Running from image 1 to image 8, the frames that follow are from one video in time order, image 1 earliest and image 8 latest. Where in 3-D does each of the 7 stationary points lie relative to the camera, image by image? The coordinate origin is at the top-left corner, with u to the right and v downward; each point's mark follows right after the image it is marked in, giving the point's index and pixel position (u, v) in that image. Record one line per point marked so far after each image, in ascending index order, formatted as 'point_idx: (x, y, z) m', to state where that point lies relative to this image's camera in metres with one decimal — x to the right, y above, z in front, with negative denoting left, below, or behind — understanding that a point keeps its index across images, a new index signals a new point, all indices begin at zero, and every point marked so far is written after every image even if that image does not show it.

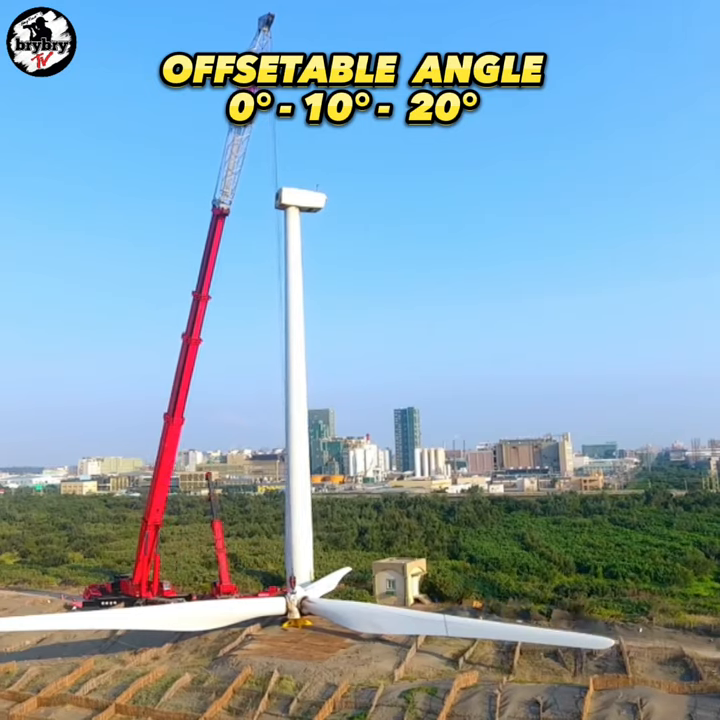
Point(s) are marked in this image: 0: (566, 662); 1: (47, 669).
0: (+4.6, -6.7, +16.3) m
1: (-7.9, -7.8, +18.7) m
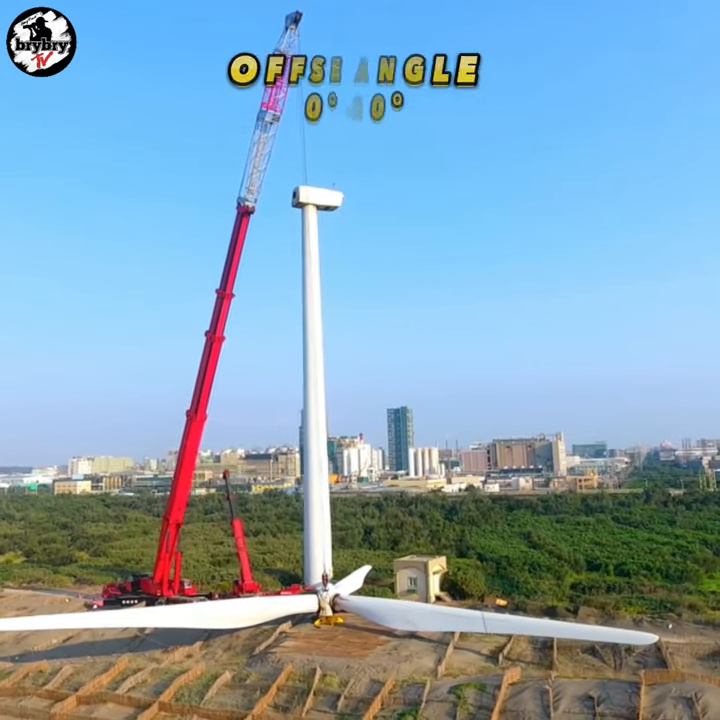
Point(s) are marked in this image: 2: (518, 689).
0: (+5.5, -6.6, +16.5) m
1: (-7.0, -7.7, +18.7) m
2: (+3.0, -6.3, +14.1) m
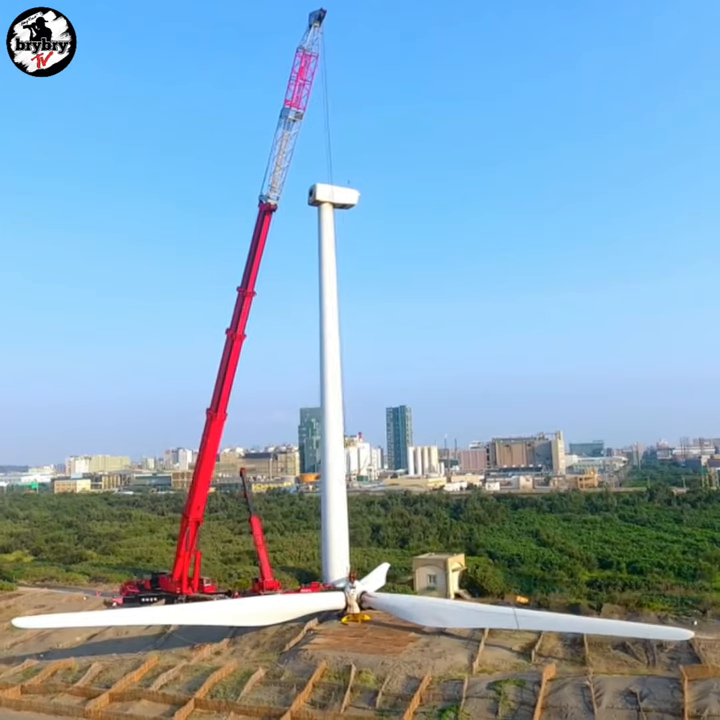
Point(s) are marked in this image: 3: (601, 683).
0: (+6.2, -6.6, +16.5) m
1: (-6.3, -7.7, +18.6) m
2: (+3.8, -6.2, +14.1) m
3: (+4.5, -6.0, +13.8) m
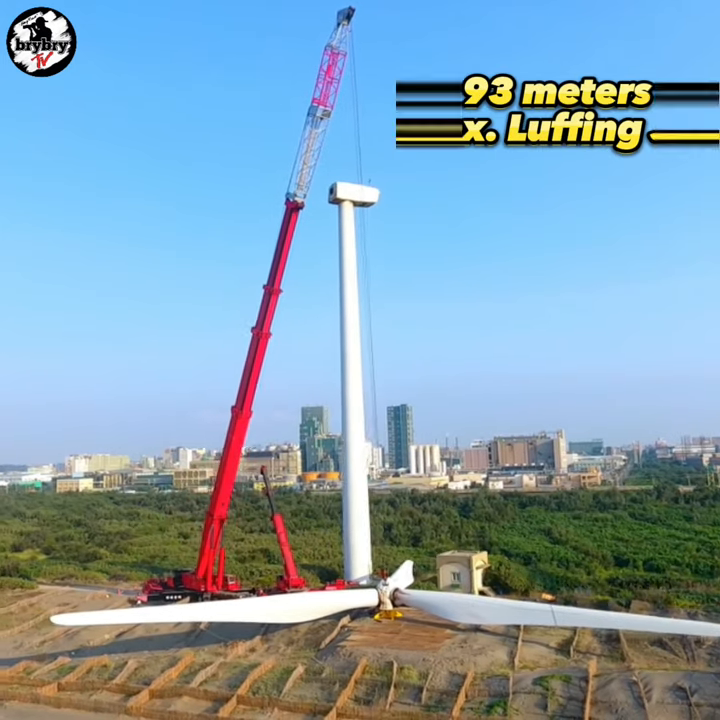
0: (+7.1, -6.5, +16.6) m
1: (-5.4, -7.6, +18.7) m
2: (+4.7, -6.1, +14.2) m
3: (+5.4, -6.0, +13.8) m
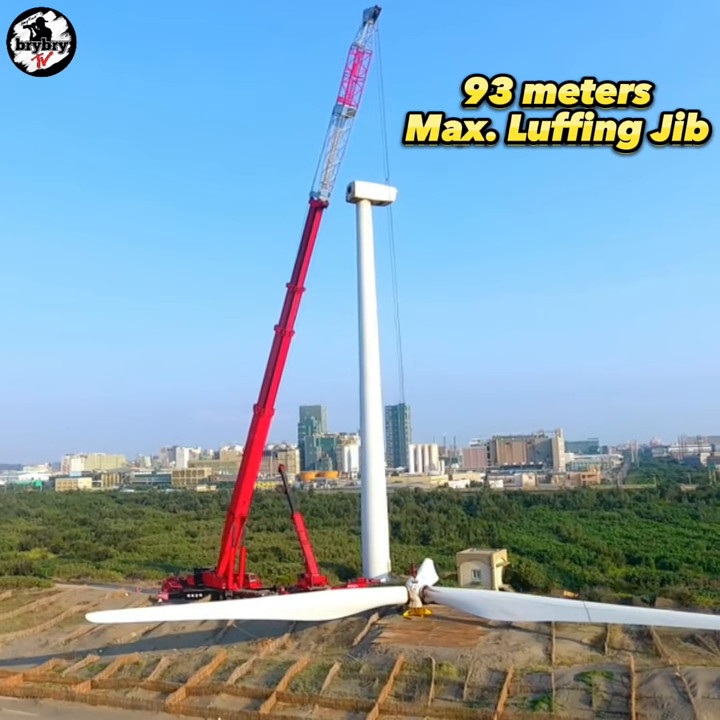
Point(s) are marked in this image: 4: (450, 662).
0: (+7.9, -6.5, +16.7) m
1: (-4.6, -7.5, +18.7) m
2: (+5.5, -6.1, +14.3) m
3: (+6.2, -5.9, +13.9) m
4: (+2.0, -6.6, +16.0) m
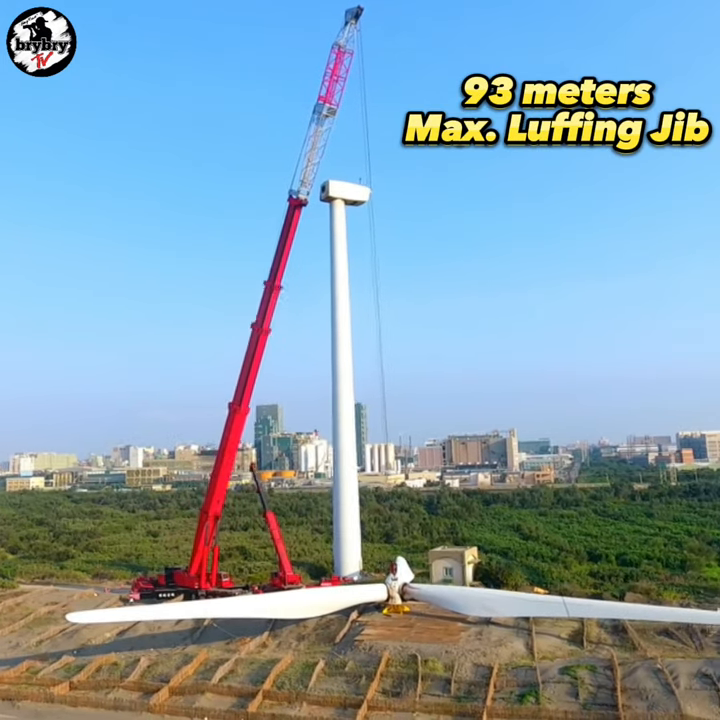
0: (+7.6, -6.5, +17.3) m
1: (-5.1, -7.5, +18.5) m
2: (+5.3, -6.1, +14.7) m
3: (+6.1, -6.0, +14.4) m
4: (+1.6, -6.5, +16.3) m
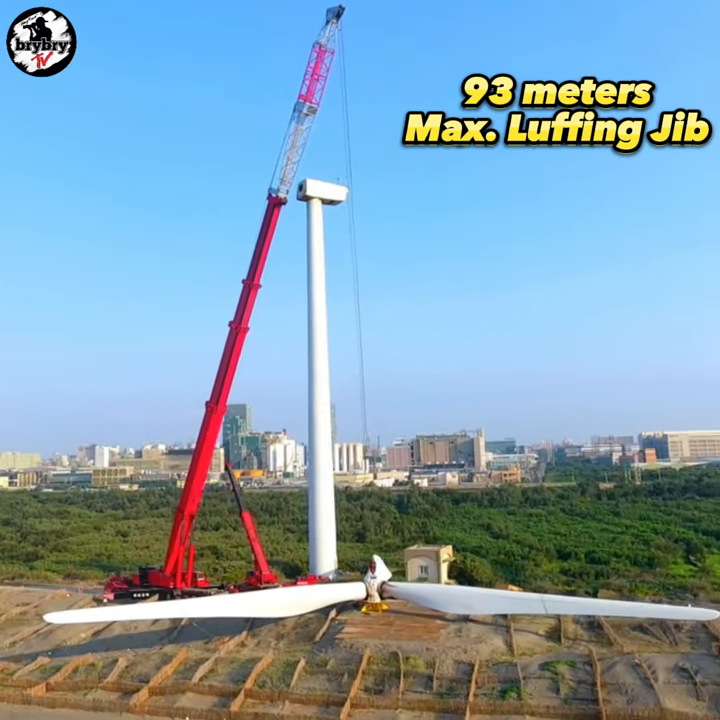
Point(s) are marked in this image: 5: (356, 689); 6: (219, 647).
0: (+7.1, -6.6, +17.7) m
1: (-5.6, -7.4, +18.3) m
2: (+5.0, -6.2, +15.0) m
3: (+5.7, -6.0, +14.7) m
4: (+1.2, -6.5, +16.4) m
5: (-0.1, -6.8, +15.2) m
6: (-3.5, -7.2, +18.6) m
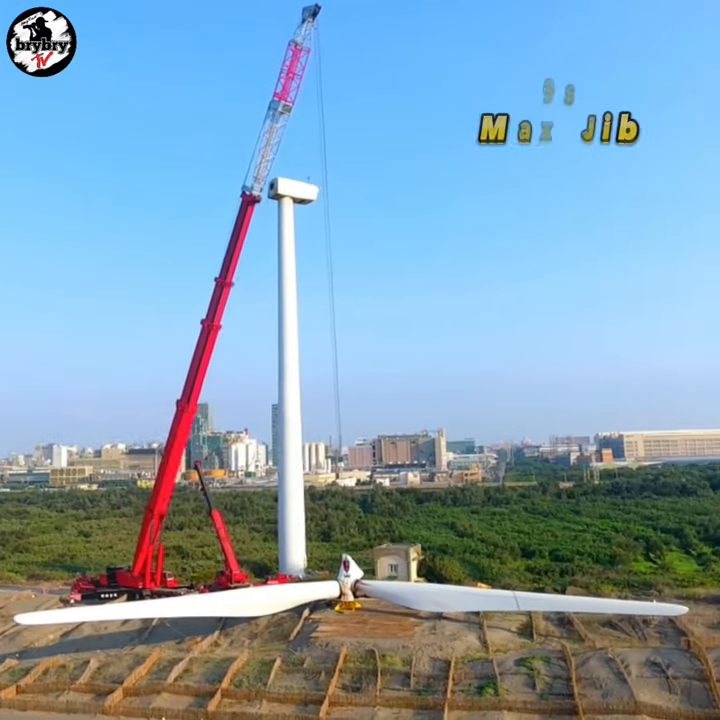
0: (+6.5, -6.6, +18.1) m
1: (-6.2, -7.3, +18.1) m
2: (+4.5, -6.2, +15.3) m
3: (+5.3, -6.0, +15.1) m
4: (+0.7, -6.5, +16.5) m
5: (-0.5, -6.7, +15.2) m
6: (-4.2, -7.2, +18.4) m
